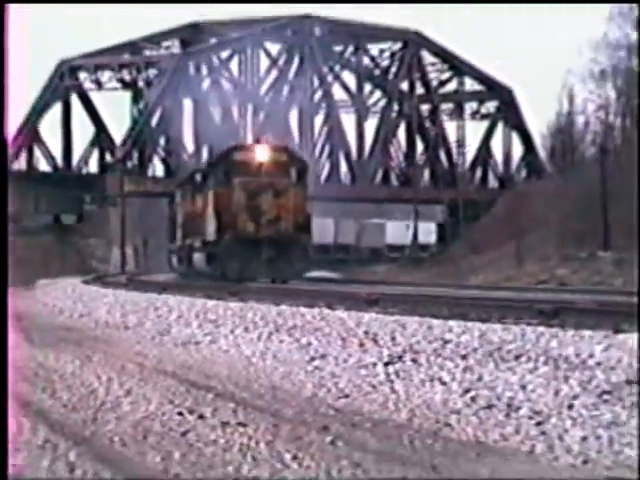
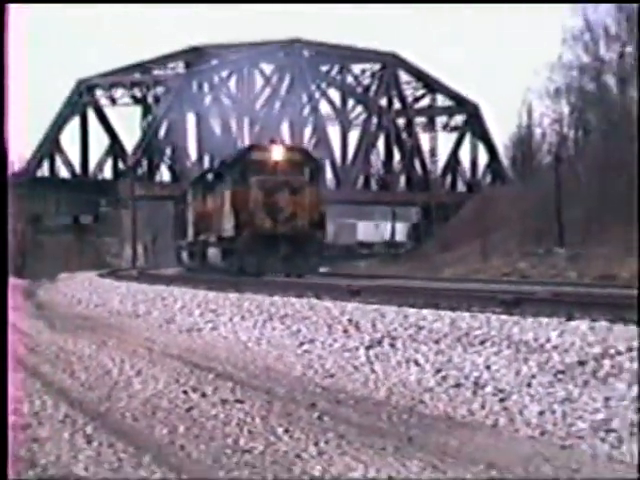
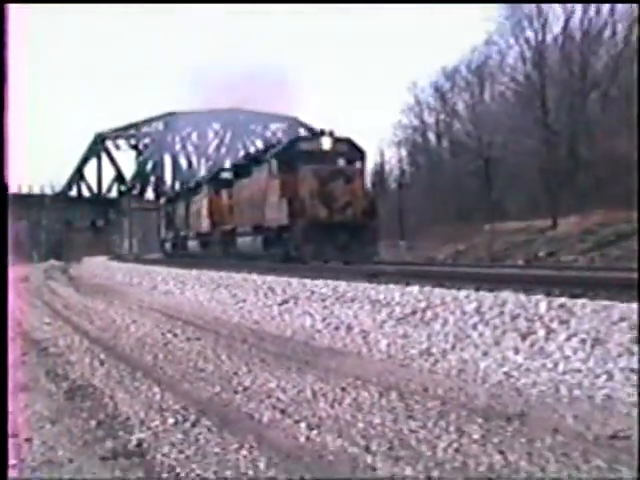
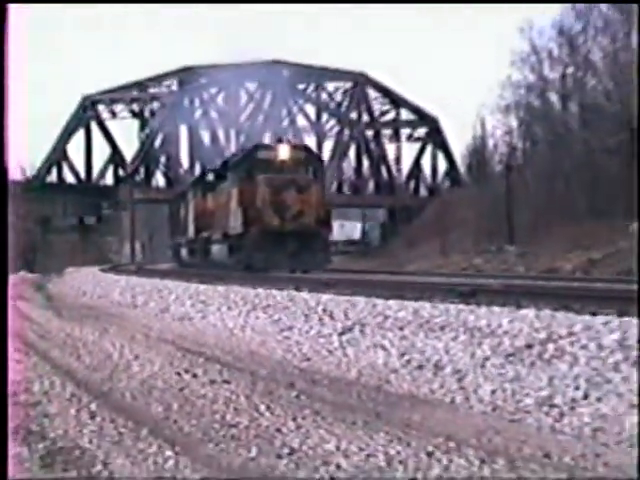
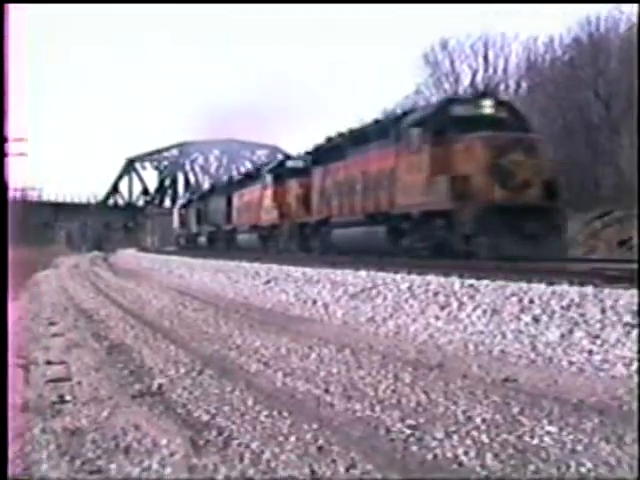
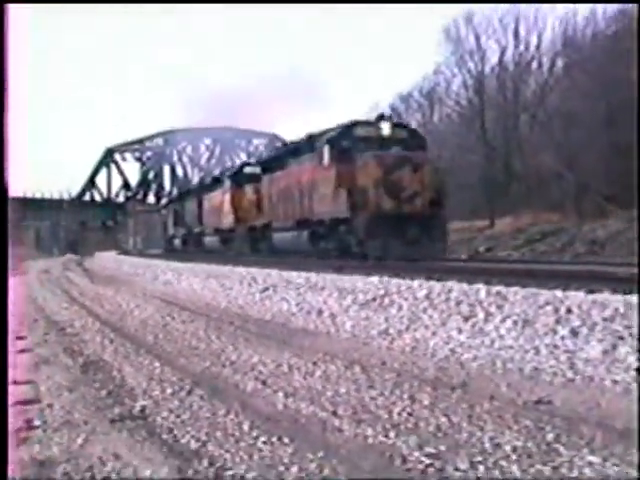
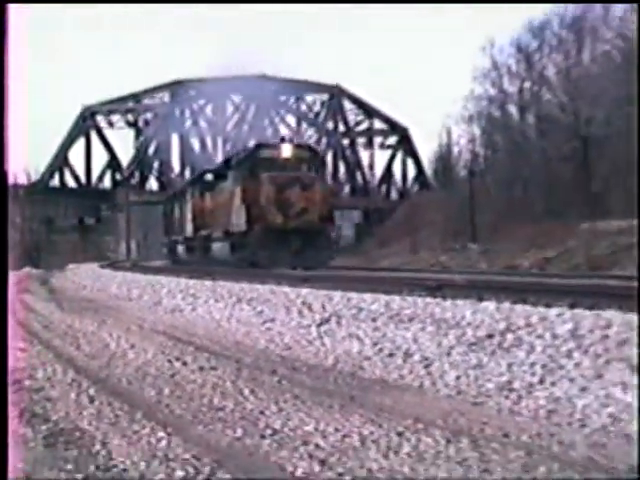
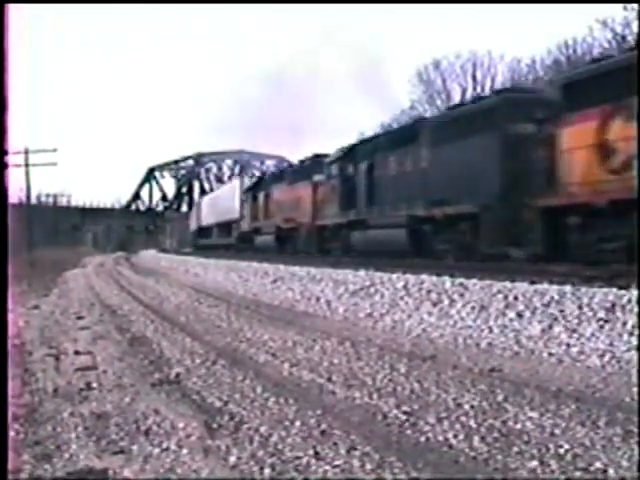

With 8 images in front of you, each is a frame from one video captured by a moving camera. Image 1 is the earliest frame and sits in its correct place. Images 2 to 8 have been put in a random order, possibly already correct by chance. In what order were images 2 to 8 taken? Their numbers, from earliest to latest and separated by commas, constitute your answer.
2, 4, 7, 3, 6, 5, 8
